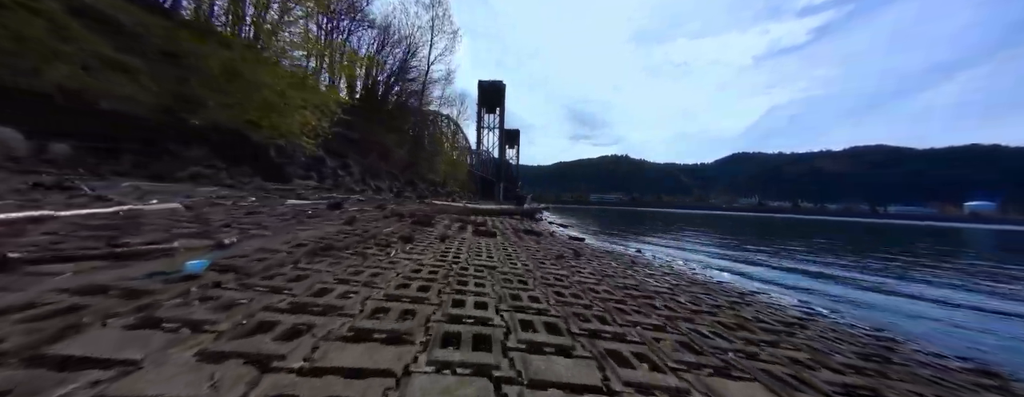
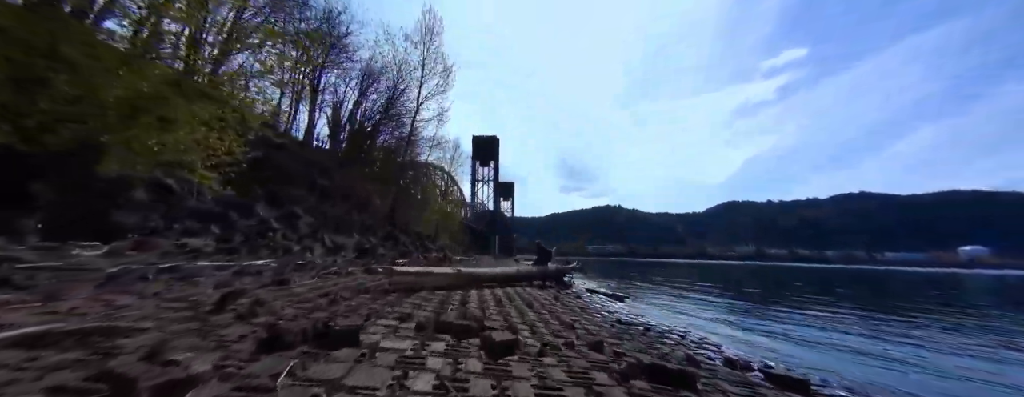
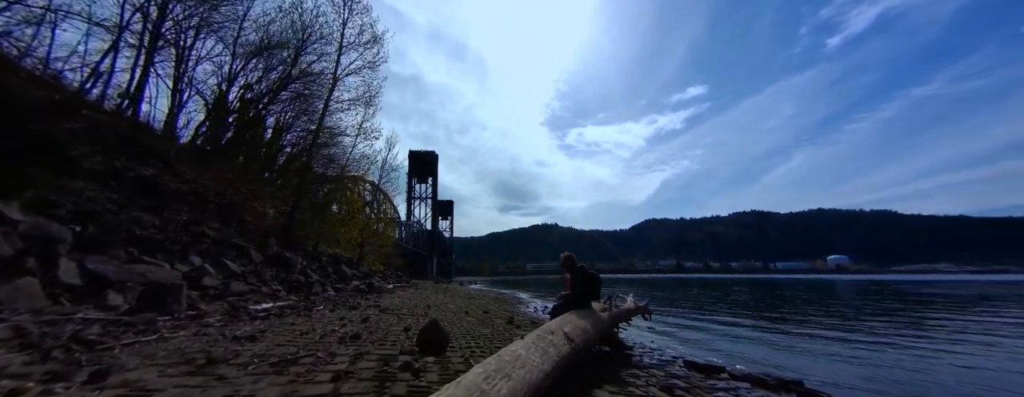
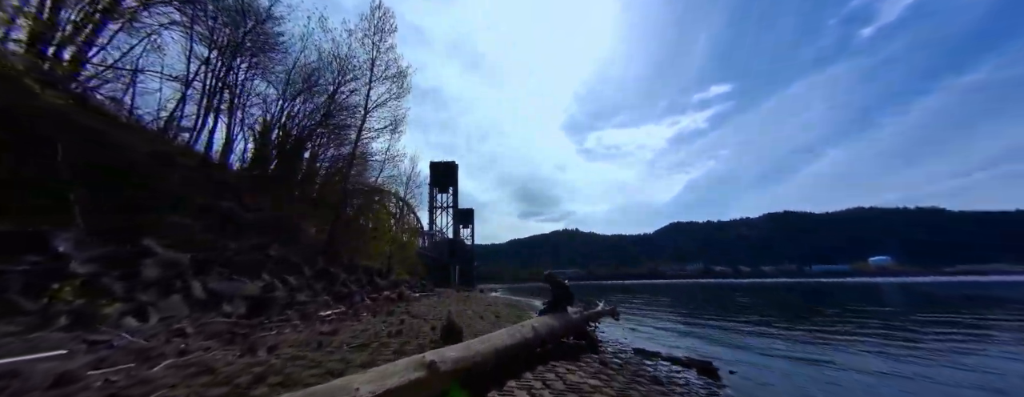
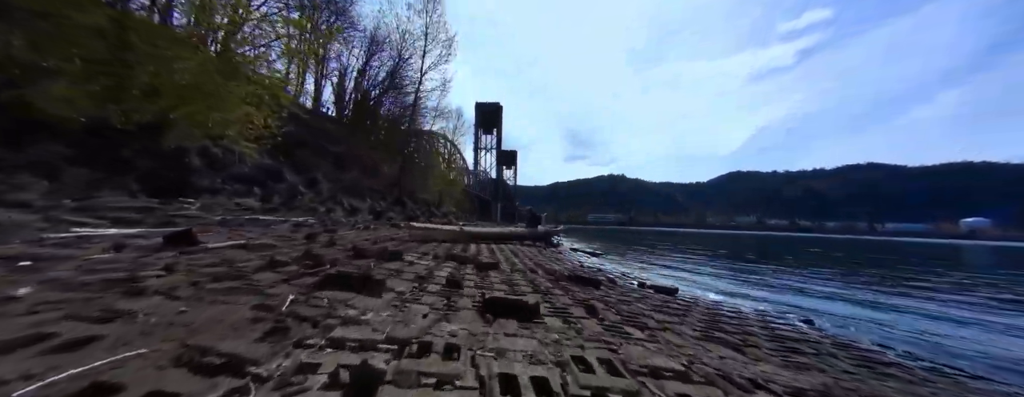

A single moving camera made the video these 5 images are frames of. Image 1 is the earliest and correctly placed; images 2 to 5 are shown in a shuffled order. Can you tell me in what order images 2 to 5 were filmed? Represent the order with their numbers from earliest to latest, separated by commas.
5, 2, 4, 3
